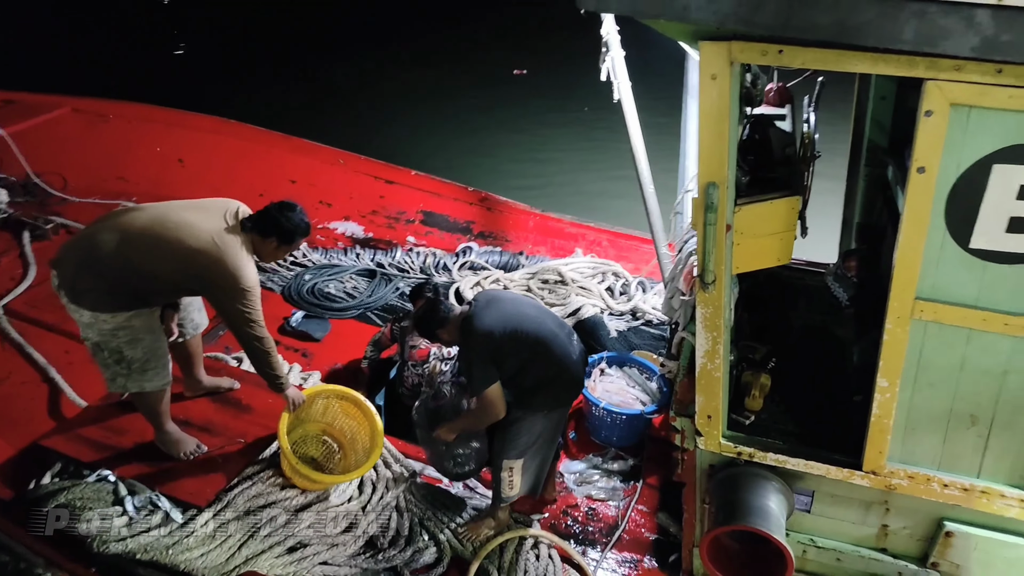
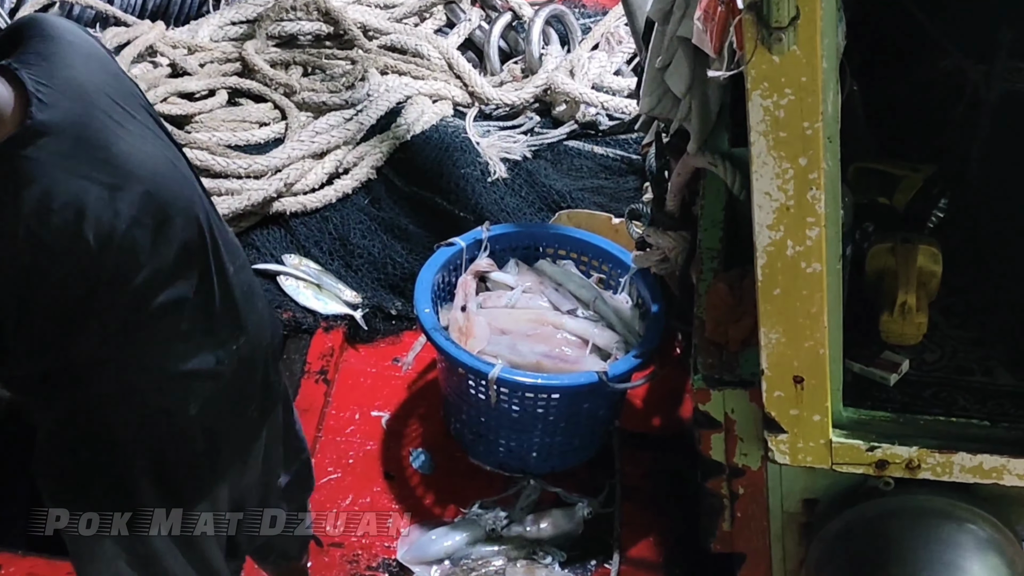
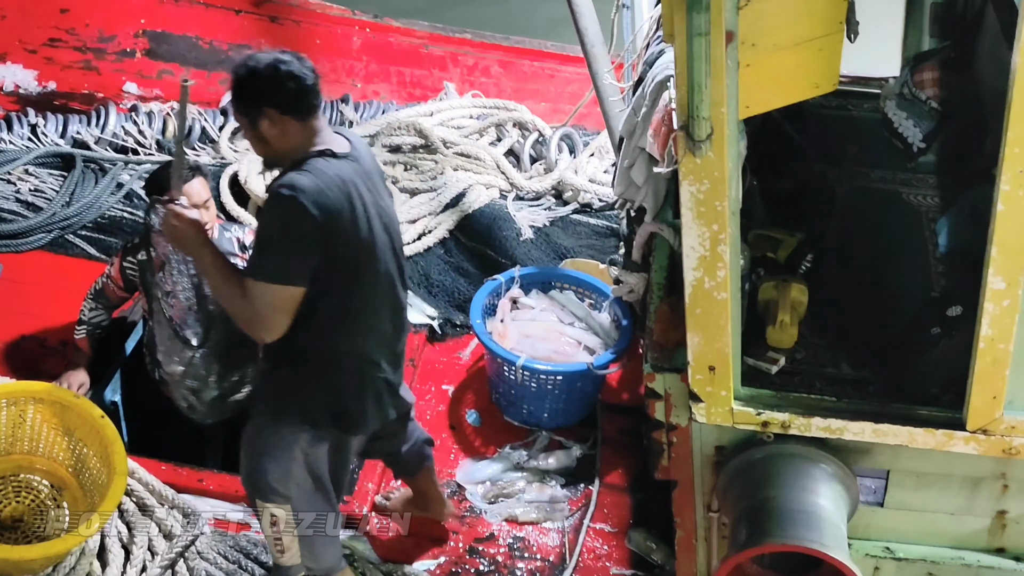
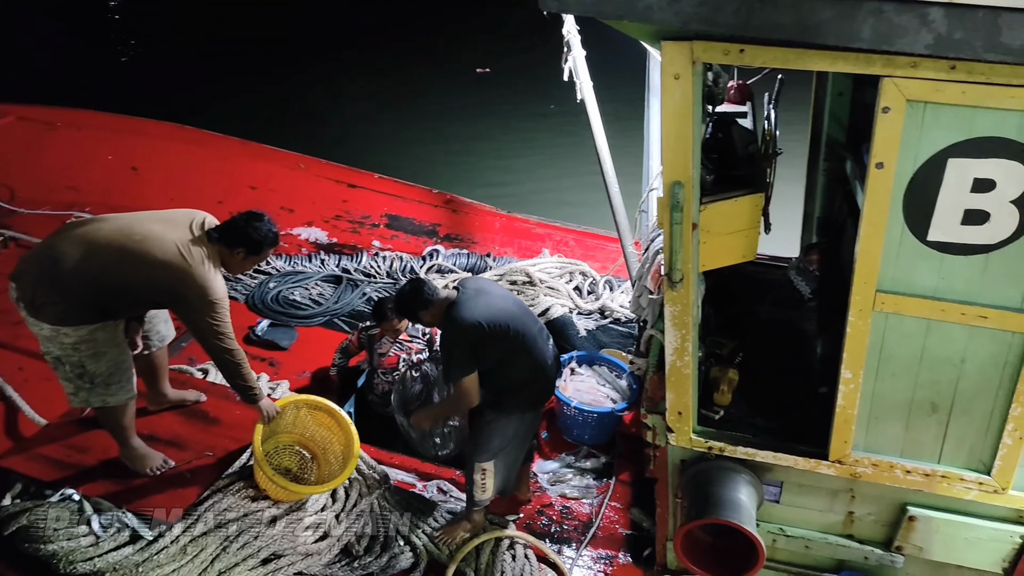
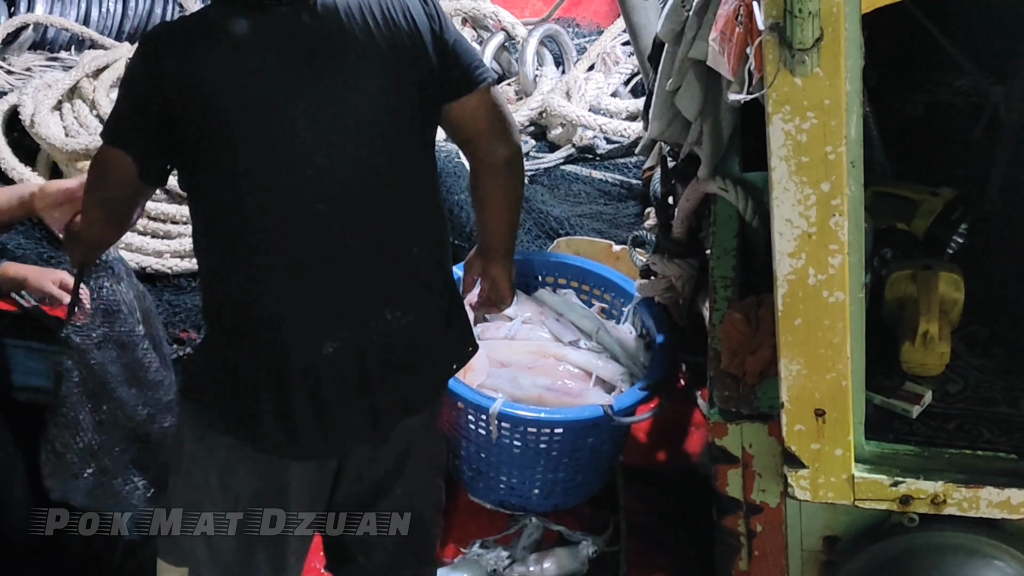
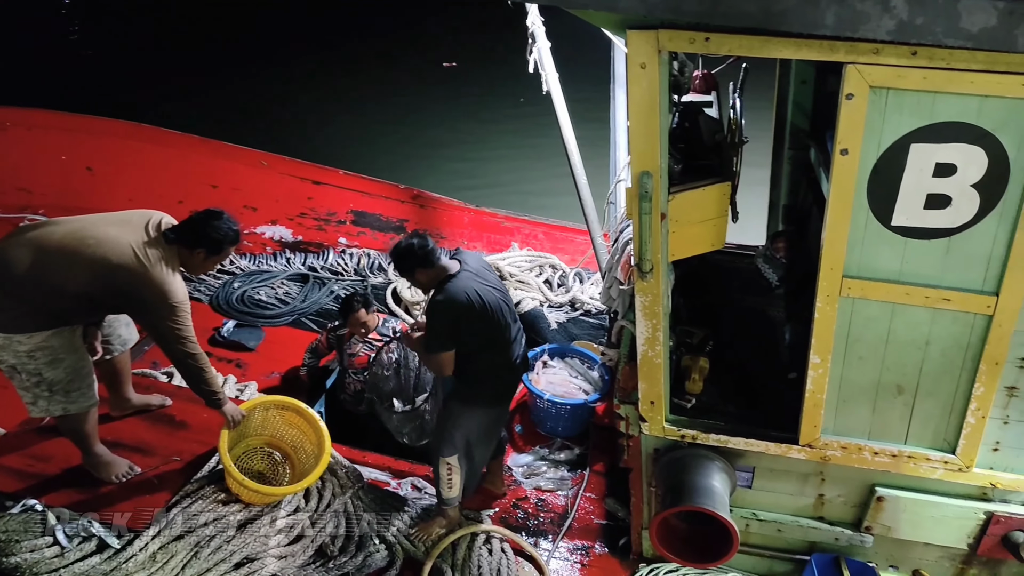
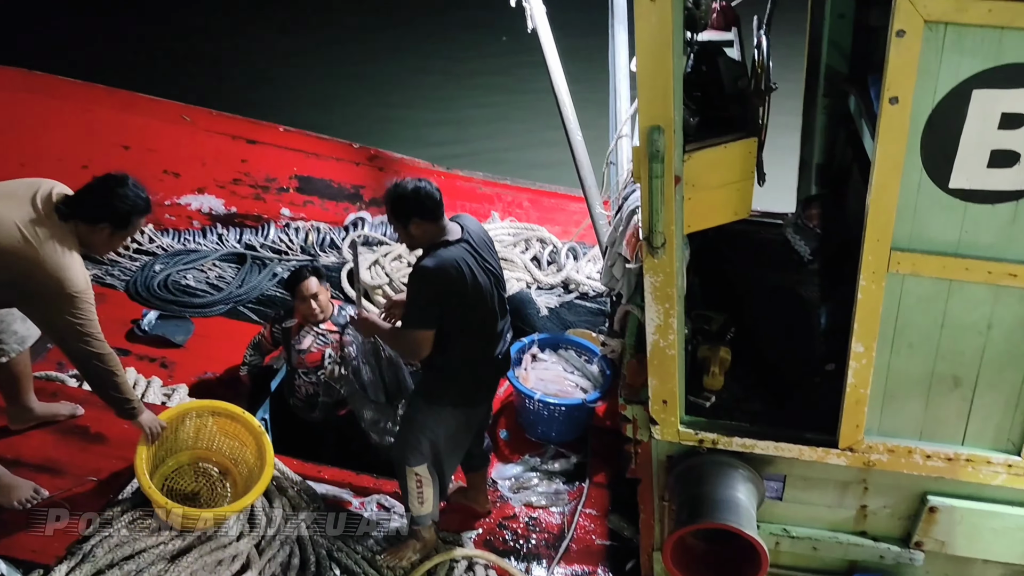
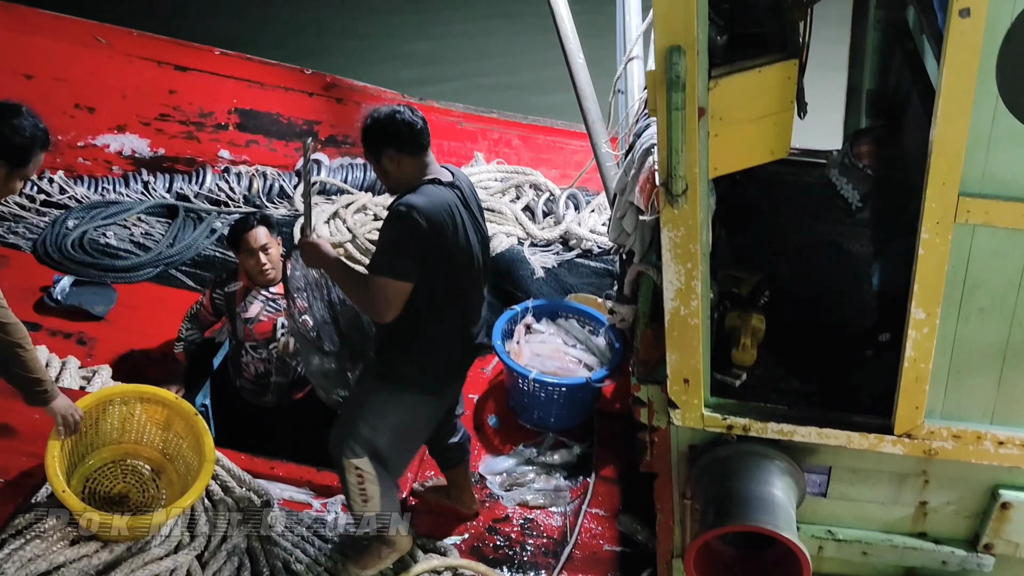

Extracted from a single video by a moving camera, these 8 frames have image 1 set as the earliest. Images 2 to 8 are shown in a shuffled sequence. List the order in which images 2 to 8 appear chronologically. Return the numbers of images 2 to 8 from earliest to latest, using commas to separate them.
4, 6, 7, 8, 3, 2, 5
